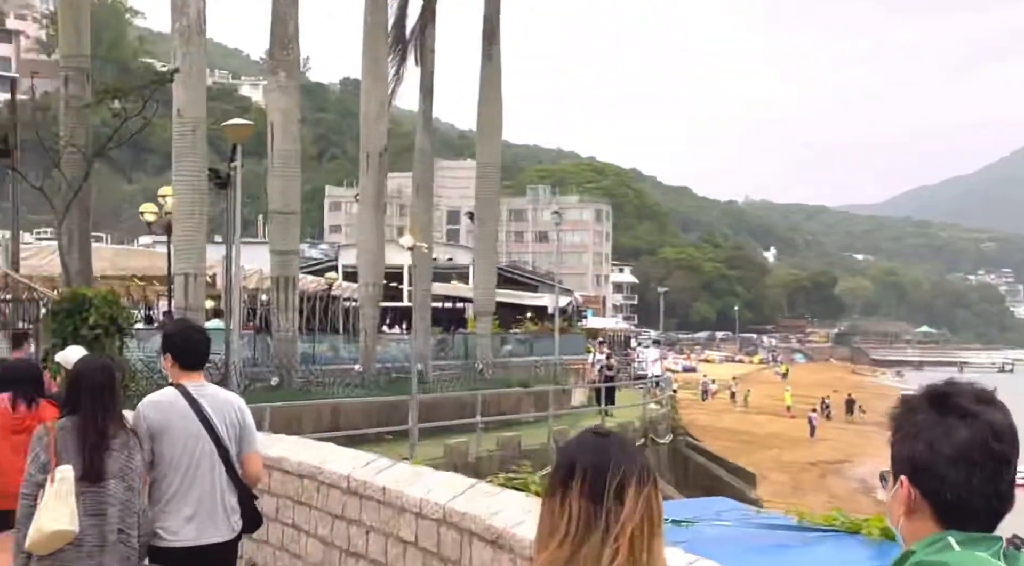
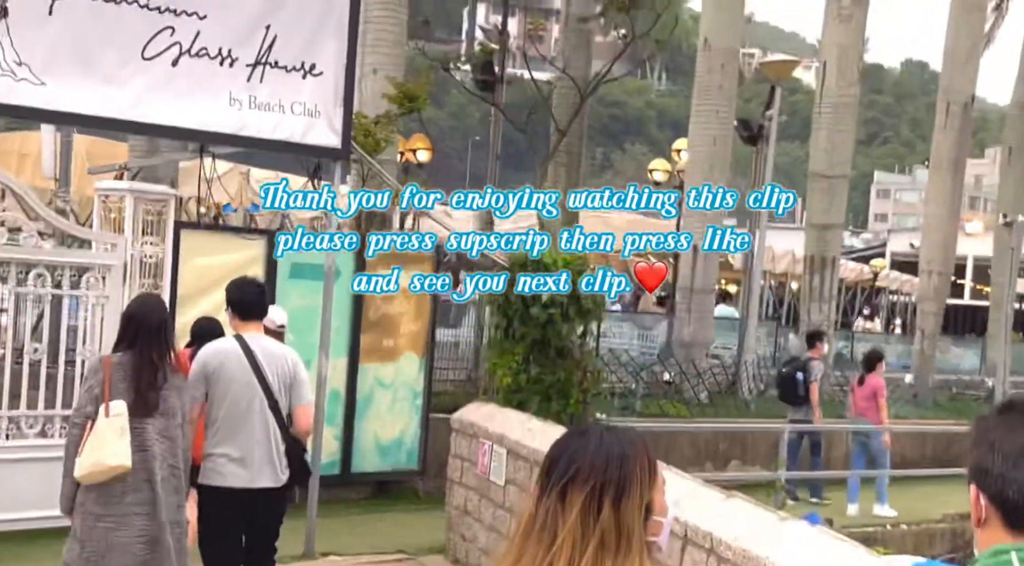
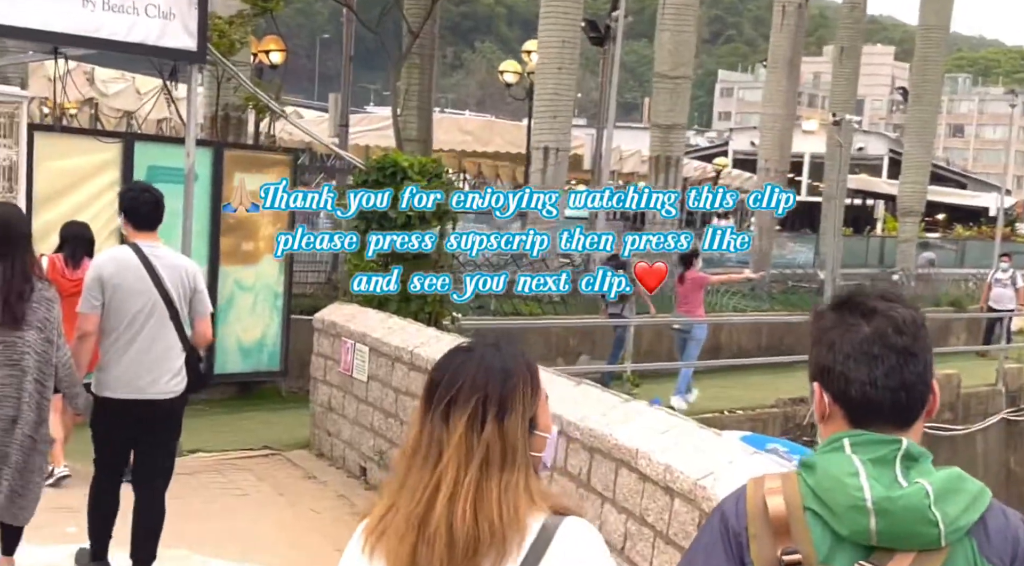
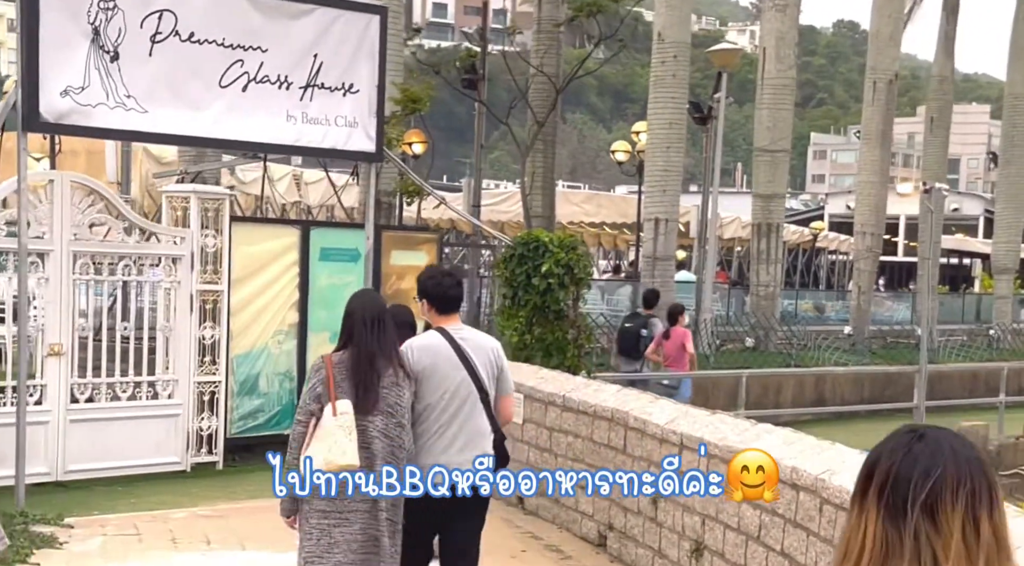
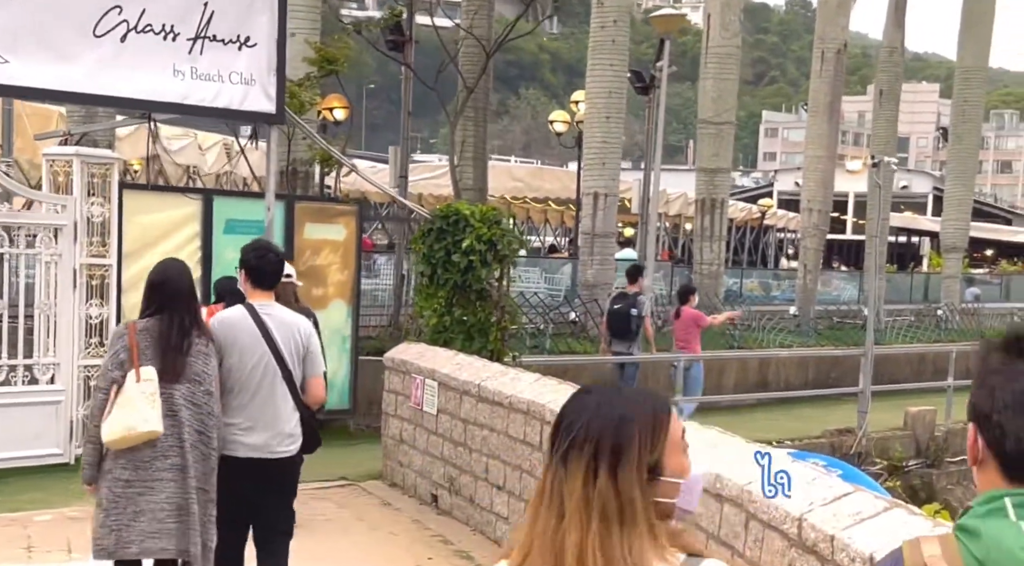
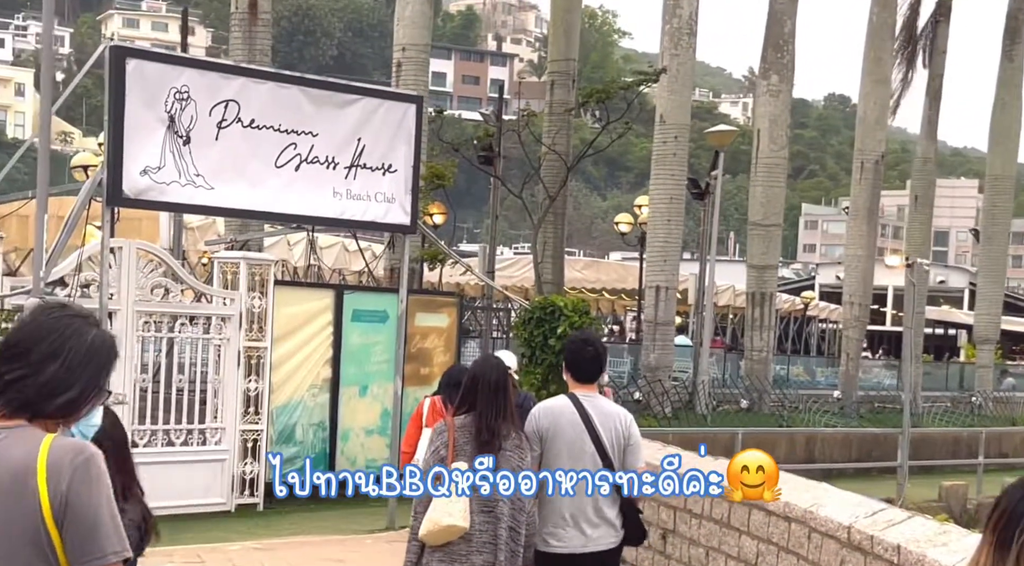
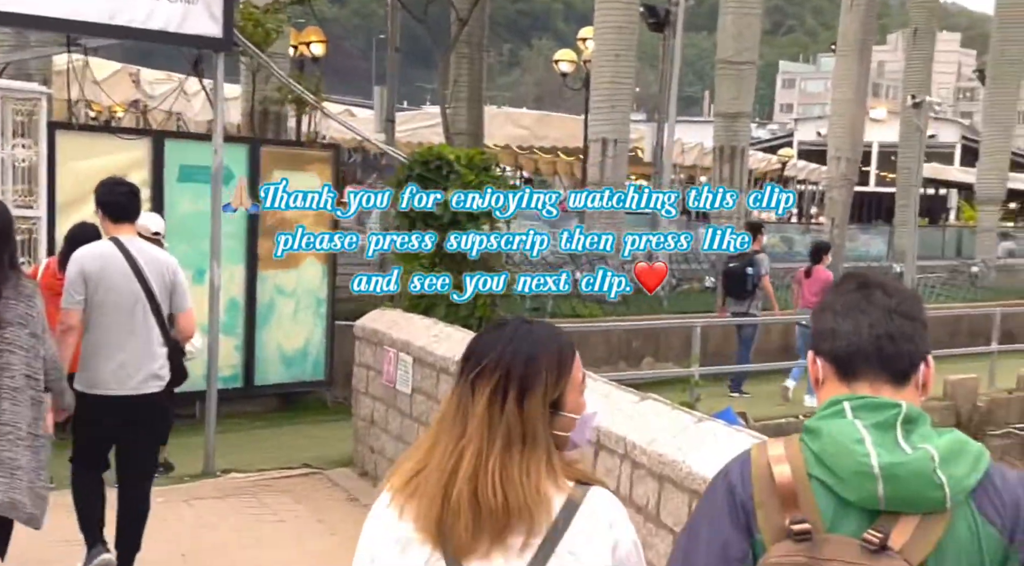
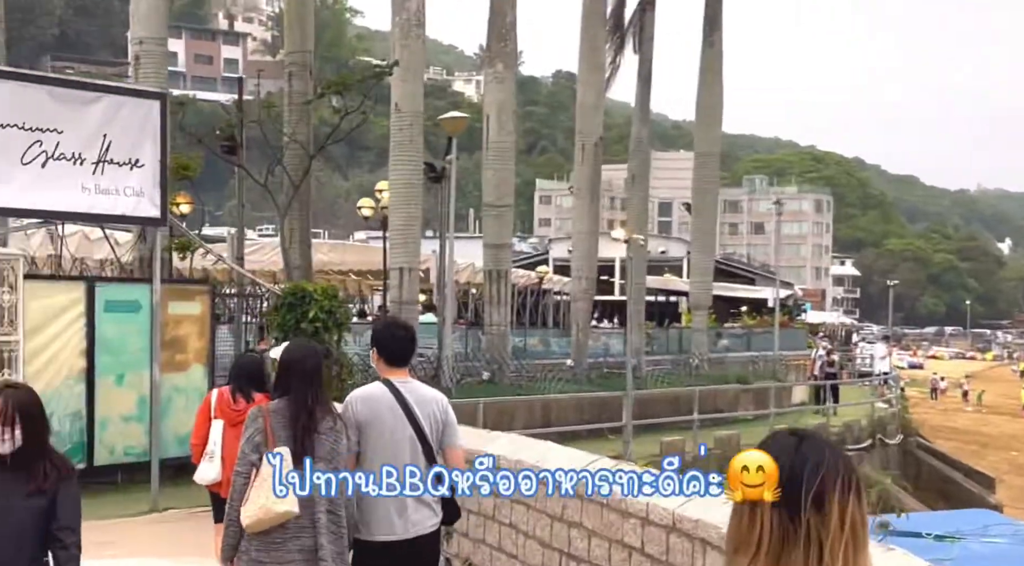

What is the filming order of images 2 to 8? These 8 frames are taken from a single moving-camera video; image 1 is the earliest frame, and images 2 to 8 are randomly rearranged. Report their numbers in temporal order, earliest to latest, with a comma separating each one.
8, 6, 4, 5, 3, 2, 7
